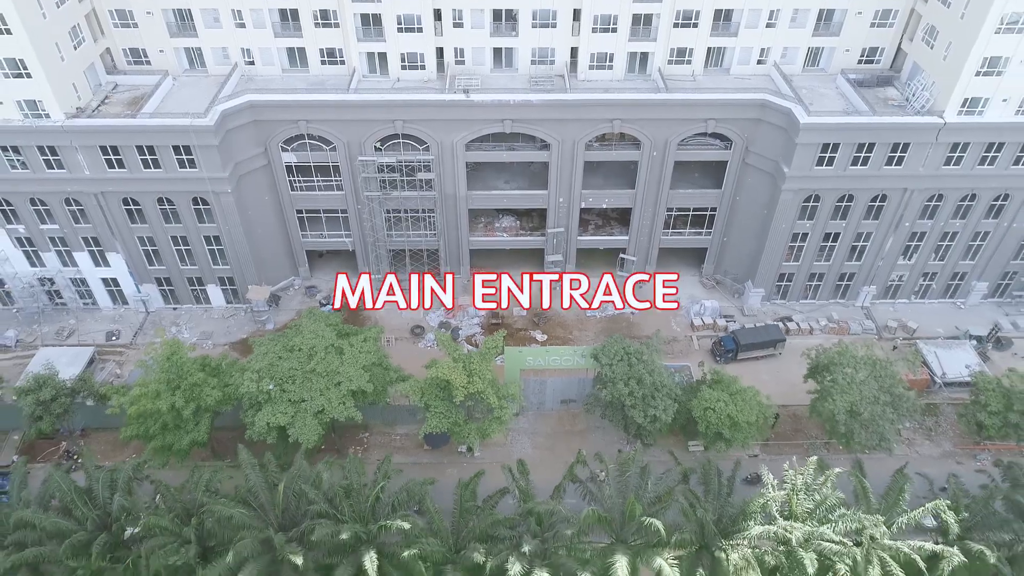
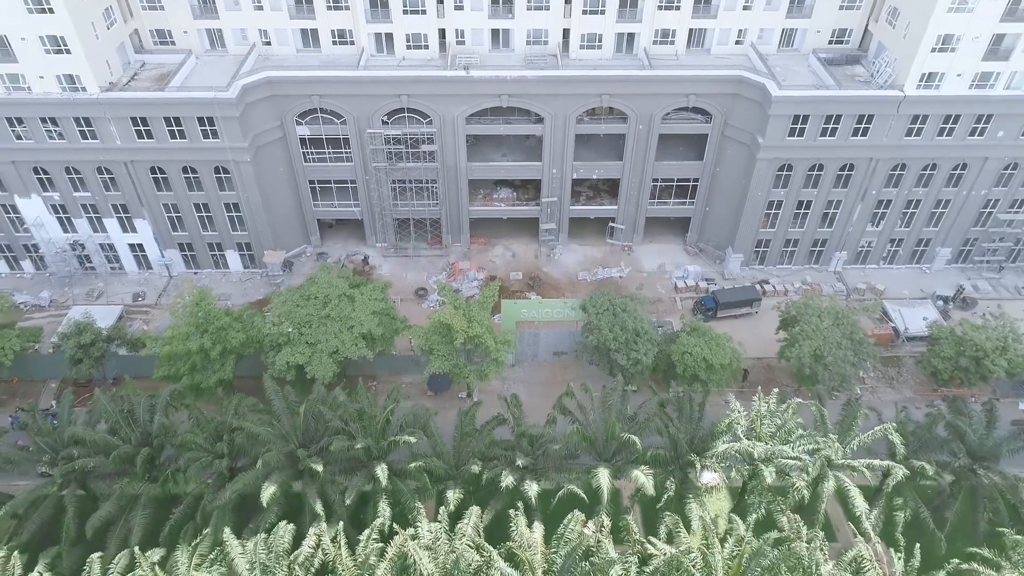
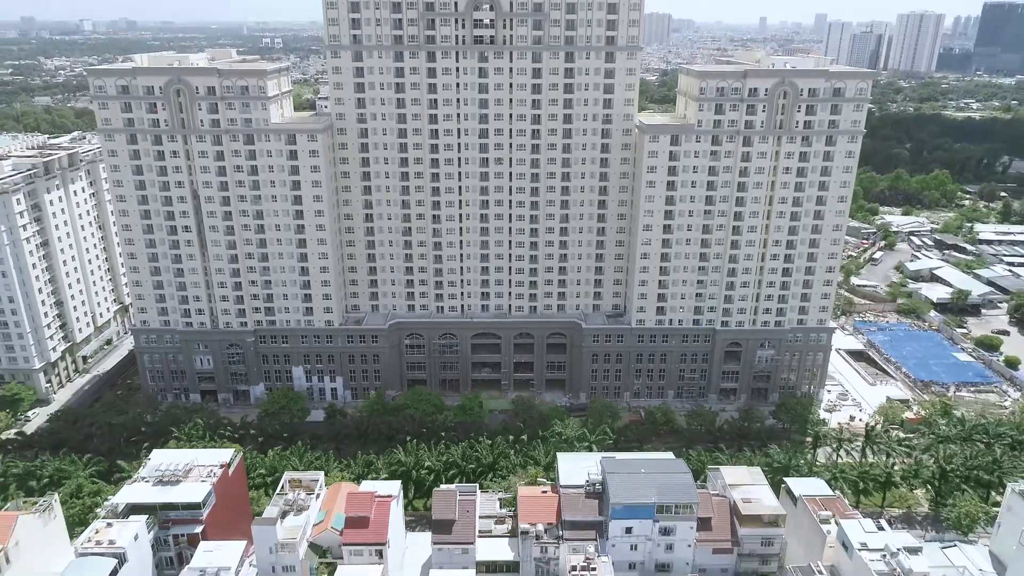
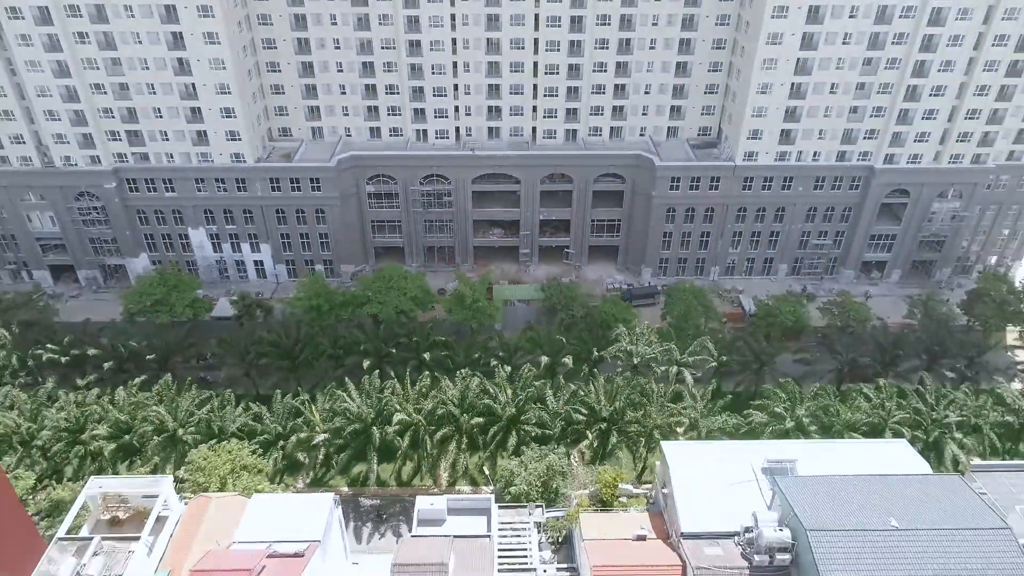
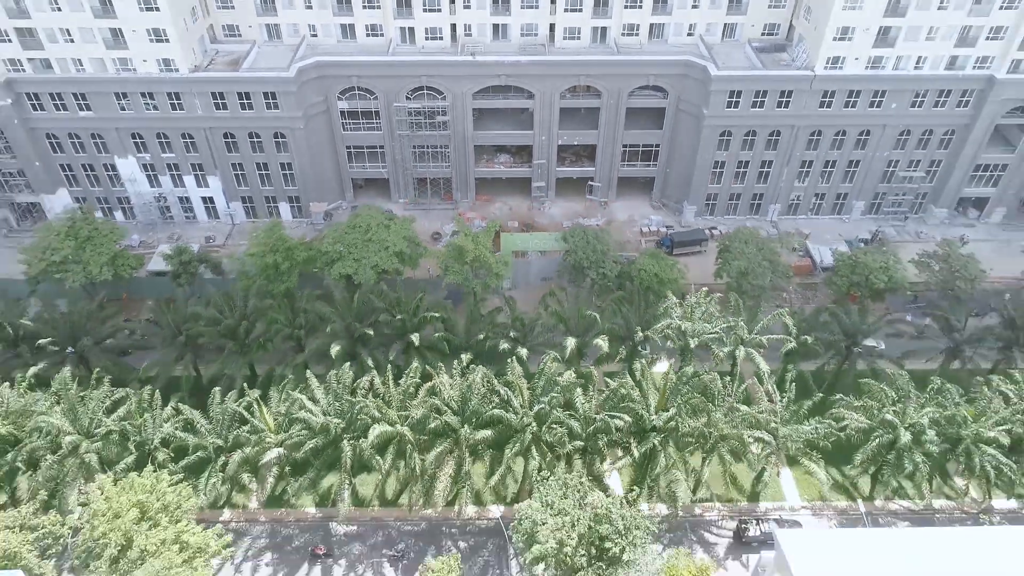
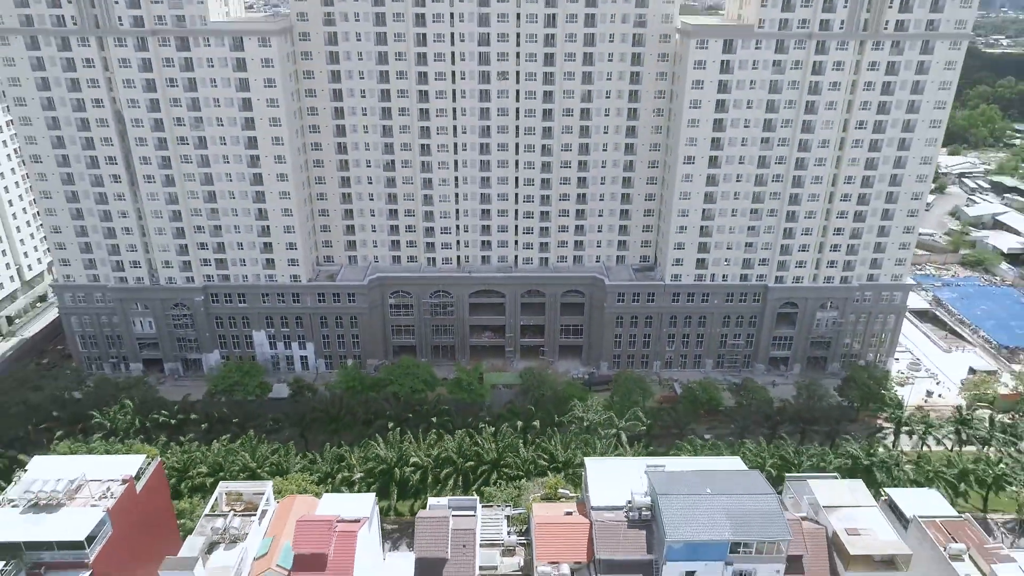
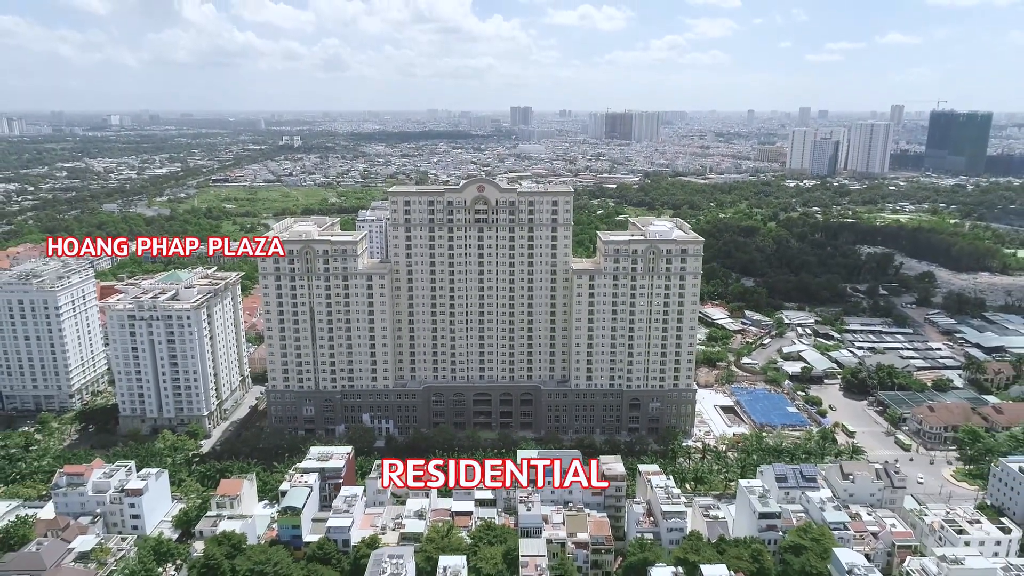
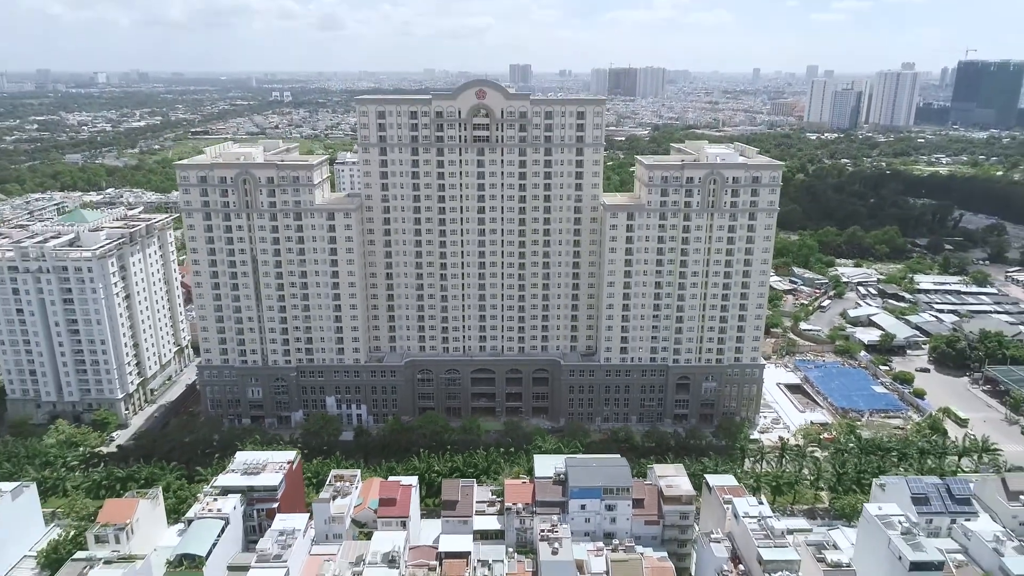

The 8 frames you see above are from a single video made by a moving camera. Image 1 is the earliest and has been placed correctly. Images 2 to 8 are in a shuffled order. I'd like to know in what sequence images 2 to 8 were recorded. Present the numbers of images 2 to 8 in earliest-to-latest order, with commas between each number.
2, 5, 4, 6, 3, 8, 7
